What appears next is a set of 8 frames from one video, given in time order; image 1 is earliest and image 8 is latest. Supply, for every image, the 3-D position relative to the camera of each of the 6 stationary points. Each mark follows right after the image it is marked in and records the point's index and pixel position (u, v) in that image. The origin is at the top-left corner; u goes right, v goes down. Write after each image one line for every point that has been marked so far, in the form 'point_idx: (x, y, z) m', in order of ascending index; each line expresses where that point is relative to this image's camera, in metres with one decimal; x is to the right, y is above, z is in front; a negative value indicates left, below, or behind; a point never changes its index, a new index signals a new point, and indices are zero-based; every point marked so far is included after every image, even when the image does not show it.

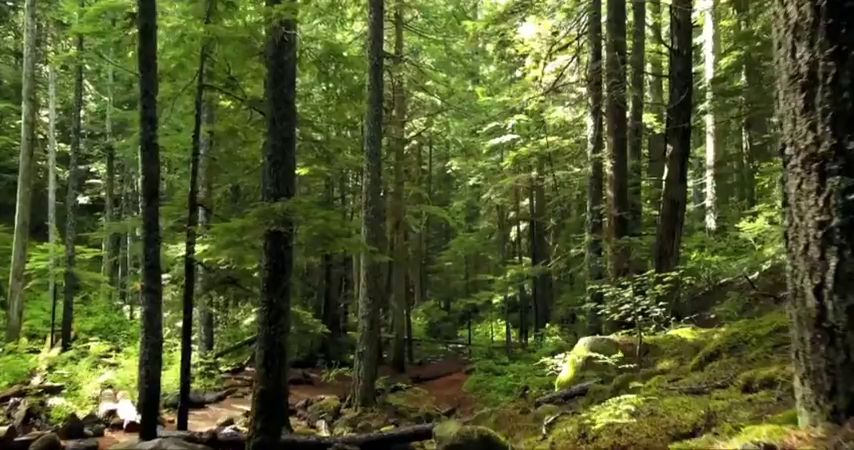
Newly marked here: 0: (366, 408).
0: (-1.6, -4.7, +15.7) m
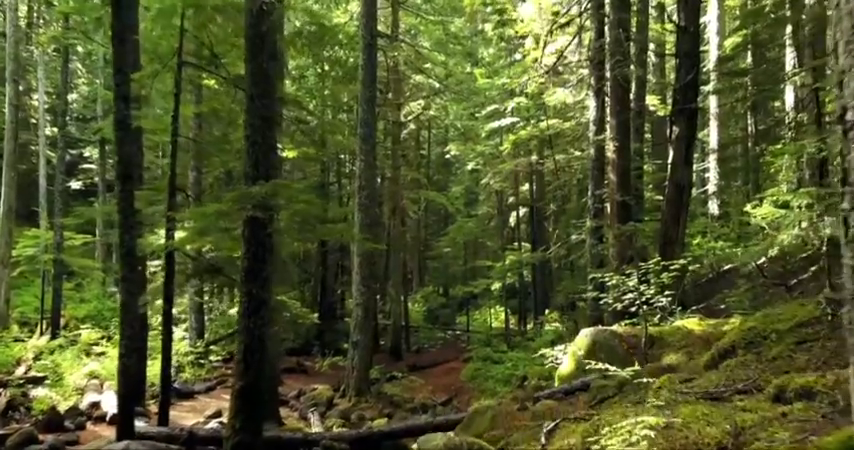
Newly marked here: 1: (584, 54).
0: (-1.7, -4.3, +15.2) m
1: (+4.9, +5.3, +18.9) m
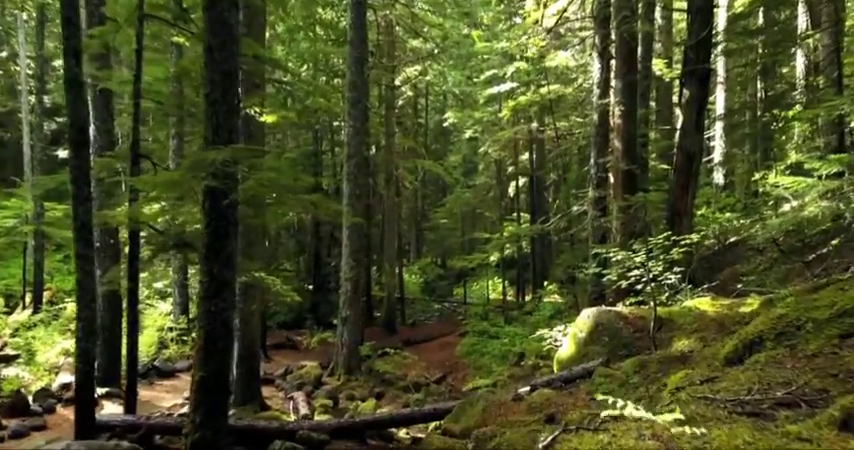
0: (-1.9, -3.6, +14.6) m
1: (+4.7, +6.2, +17.8) m
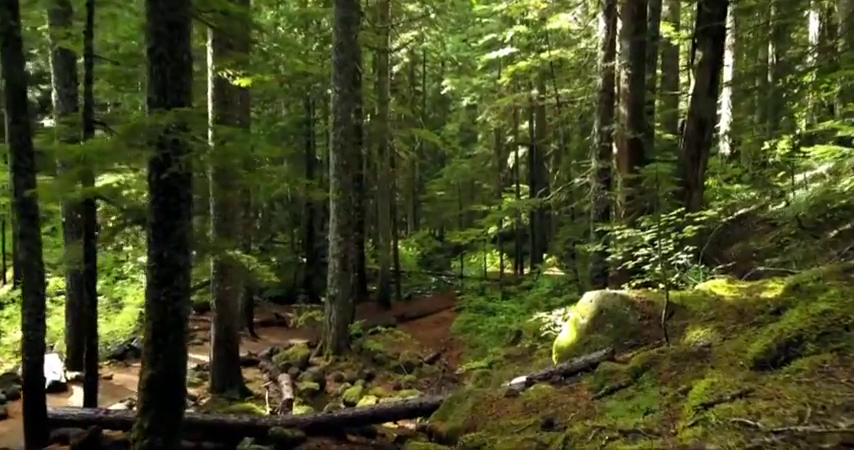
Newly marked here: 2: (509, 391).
0: (-2.1, -3.0, +14.0) m
1: (+4.5, +6.9, +16.7) m
2: (+0.9, -1.7, +6.4) m
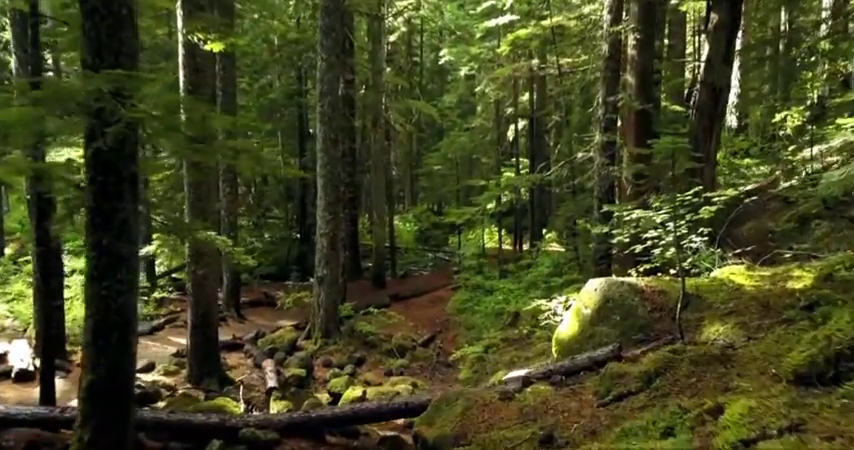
0: (-2.2, -2.5, +13.3) m
1: (+4.4, +7.5, +15.6) m
2: (+0.7, -1.6, +5.7) m
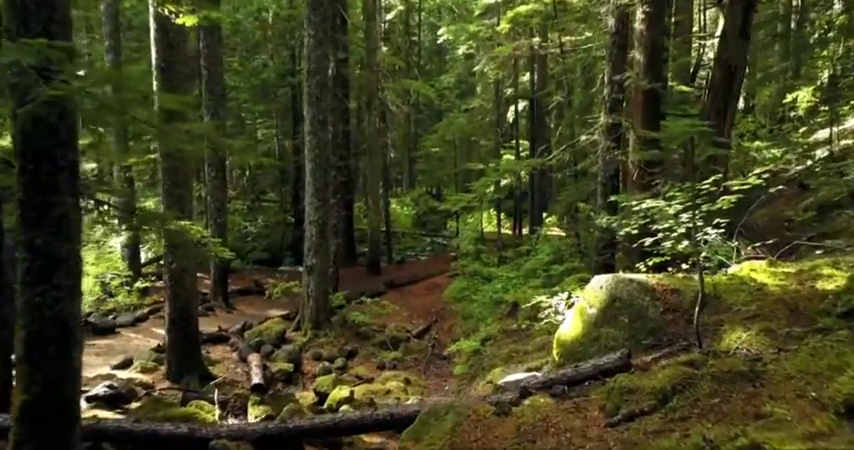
0: (-2.3, -2.2, +12.8) m
1: (+4.3, +7.9, +14.7) m
2: (+0.6, -1.5, +5.1) m
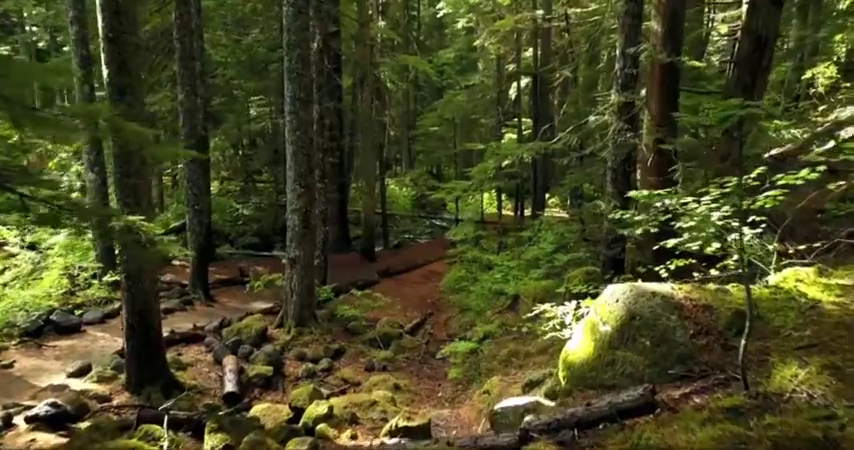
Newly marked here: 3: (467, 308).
0: (-2.4, -2.0, +11.8) m
1: (+4.1, +8.2, +13.4) m
2: (+0.4, -1.6, +4.2) m
3: (+0.9, -1.9, +13.5) m
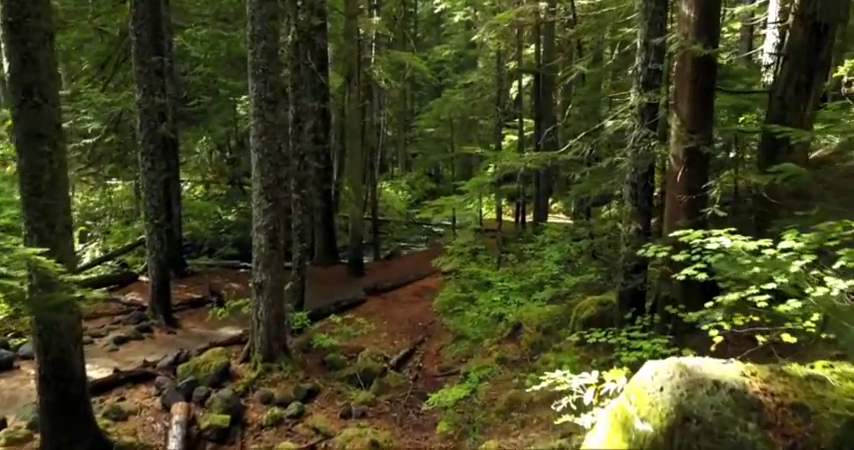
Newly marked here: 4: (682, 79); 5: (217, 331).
0: (-2.6, -2.3, +10.3) m
1: (+3.9, +7.8, +11.8) m
2: (+0.2, -1.9, +2.6) m
3: (+0.7, -2.2, +12.0) m
4: (+3.1, +1.8, +7.4) m
5: (-4.1, -2.0, +11.9) m
